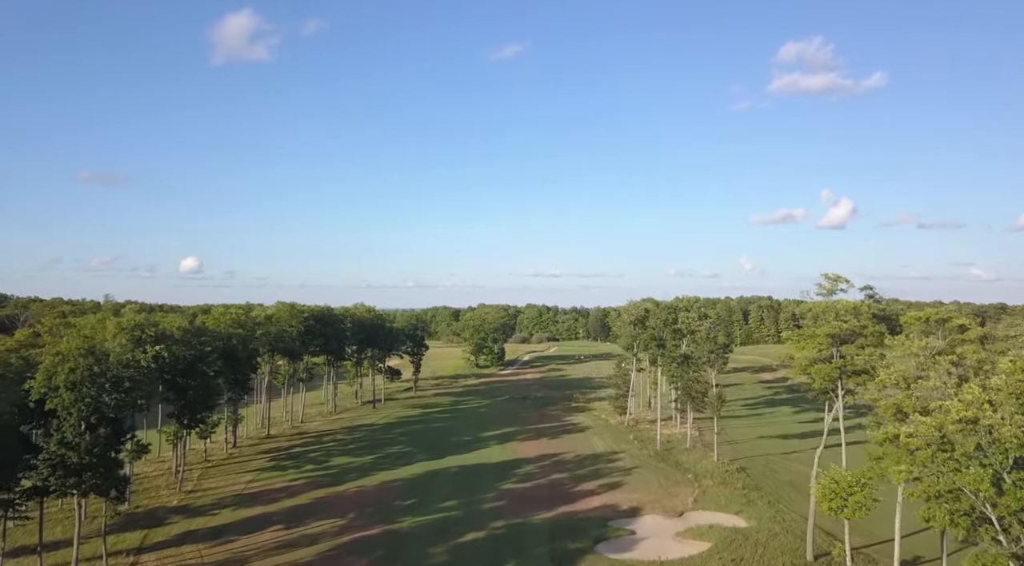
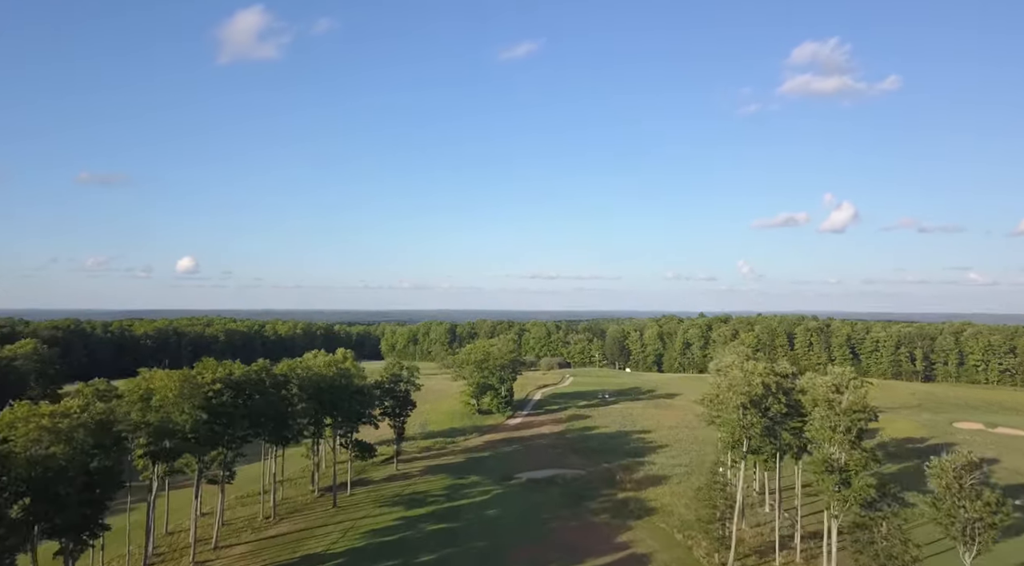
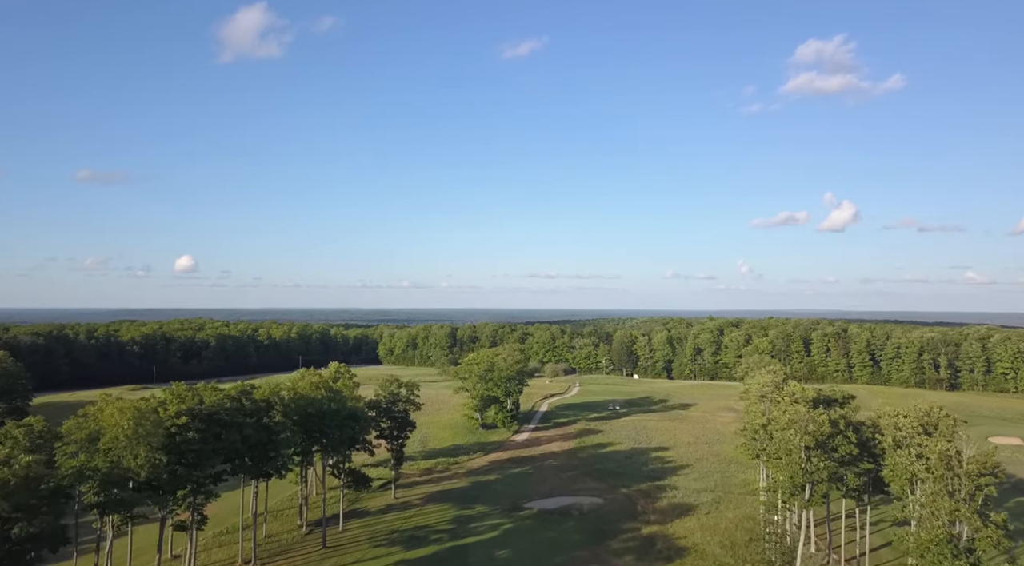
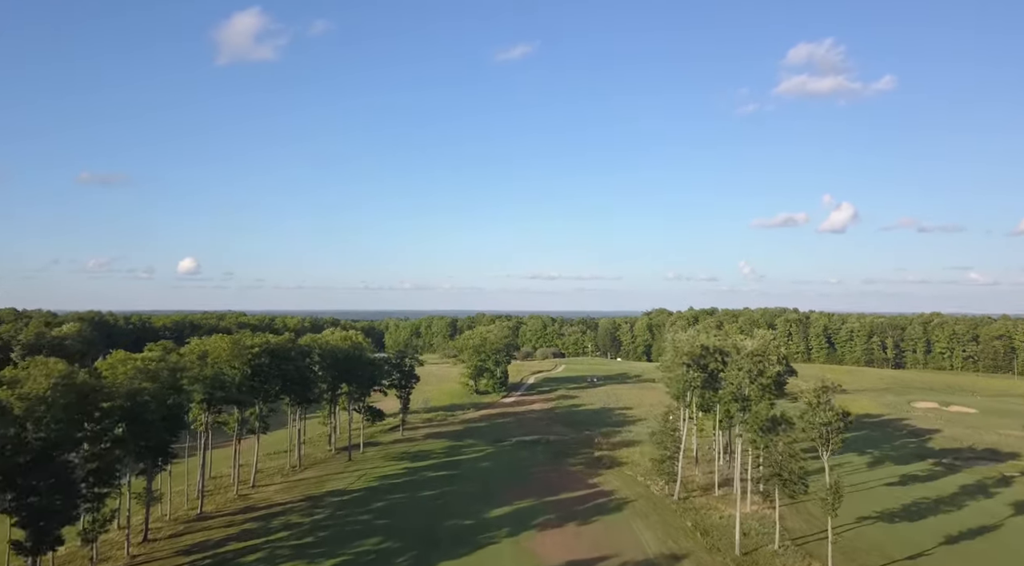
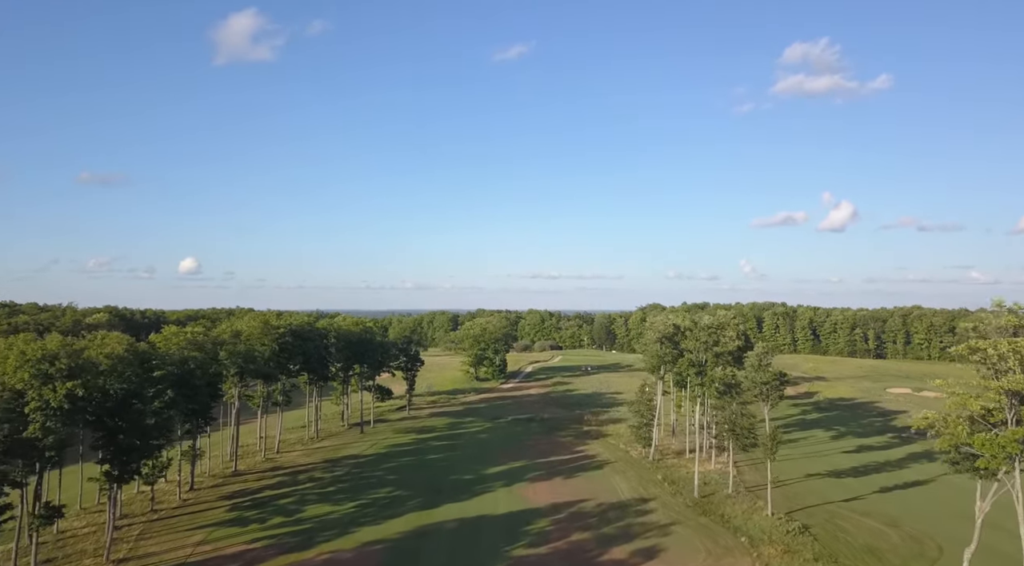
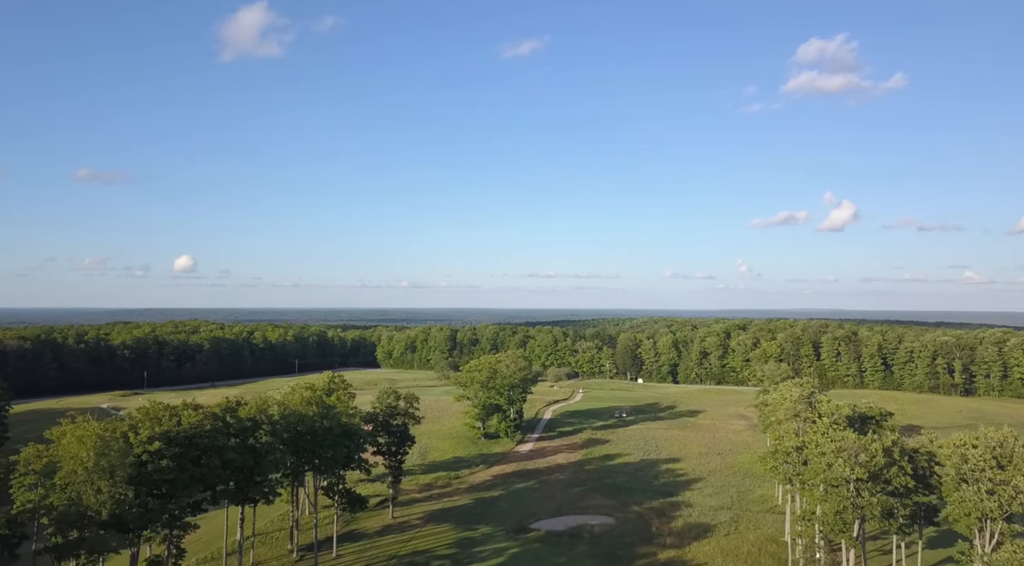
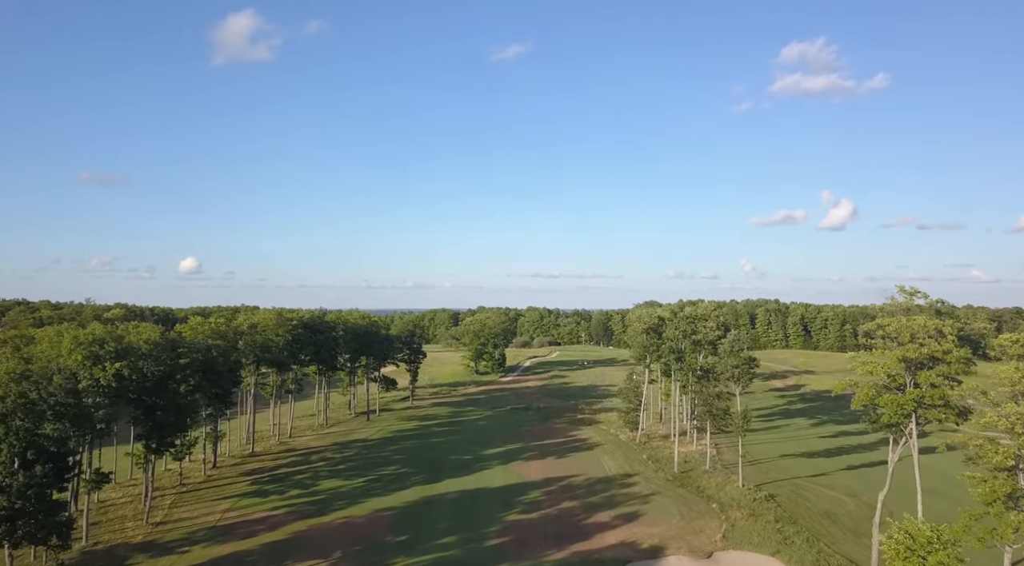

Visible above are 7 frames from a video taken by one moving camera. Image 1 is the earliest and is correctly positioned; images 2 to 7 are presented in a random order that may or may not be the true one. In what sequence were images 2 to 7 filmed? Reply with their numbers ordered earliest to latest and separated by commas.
7, 5, 4, 2, 3, 6
